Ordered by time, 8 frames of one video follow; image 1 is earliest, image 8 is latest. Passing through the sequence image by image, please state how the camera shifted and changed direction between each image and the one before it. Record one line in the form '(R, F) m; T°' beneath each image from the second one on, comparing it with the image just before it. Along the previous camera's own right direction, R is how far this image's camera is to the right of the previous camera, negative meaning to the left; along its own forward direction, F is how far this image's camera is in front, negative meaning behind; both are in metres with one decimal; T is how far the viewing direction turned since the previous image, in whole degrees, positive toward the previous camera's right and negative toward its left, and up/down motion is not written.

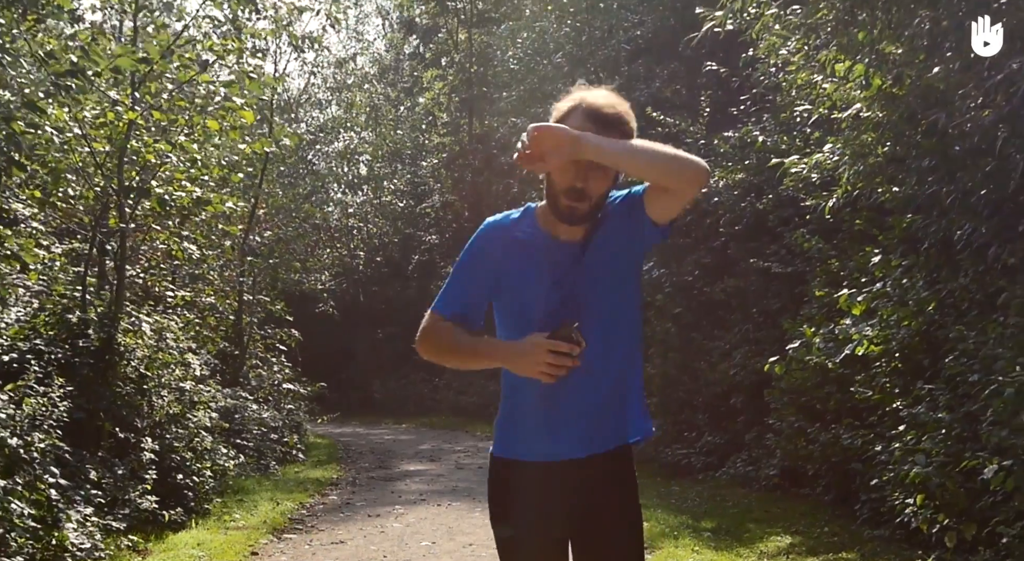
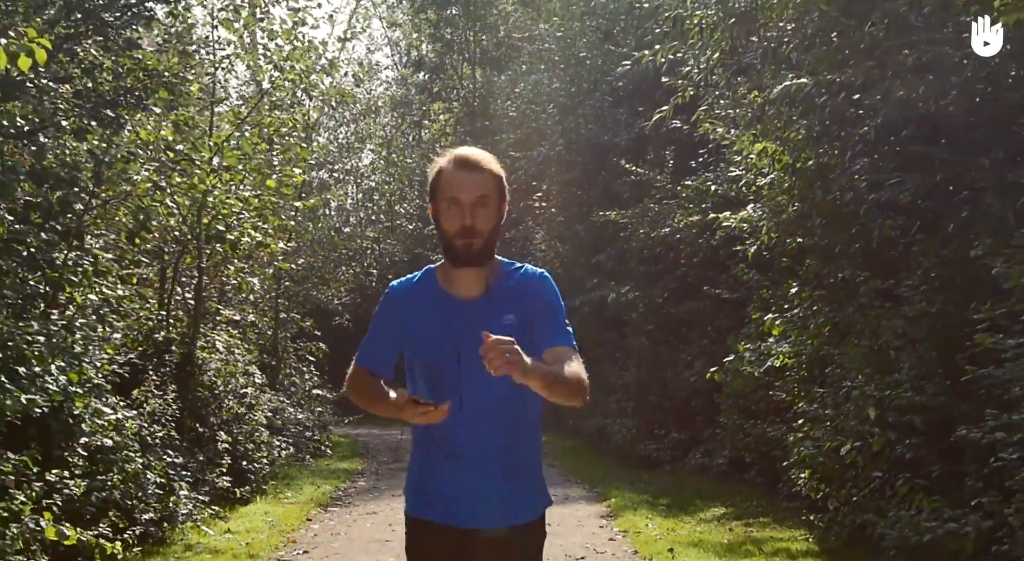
(+0.1, -2.5) m; 0°
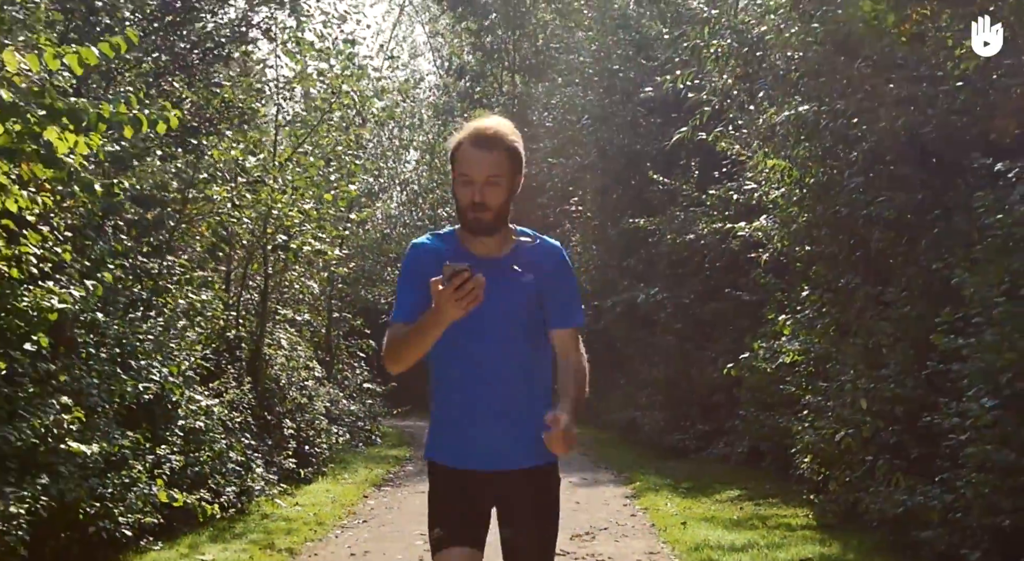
(+0.1, -1.3) m; -2°
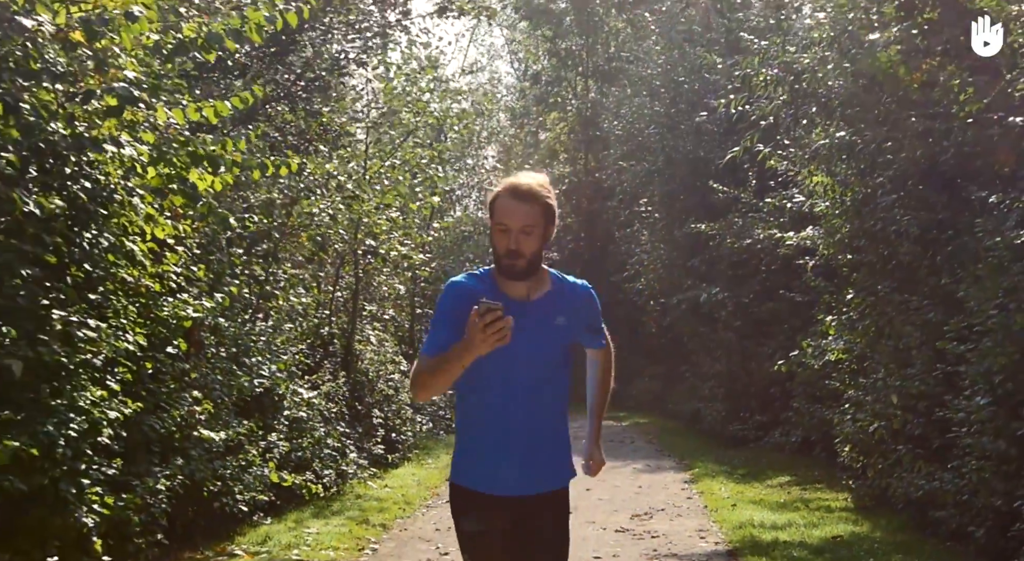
(+0.1, -1.3) m; -4°
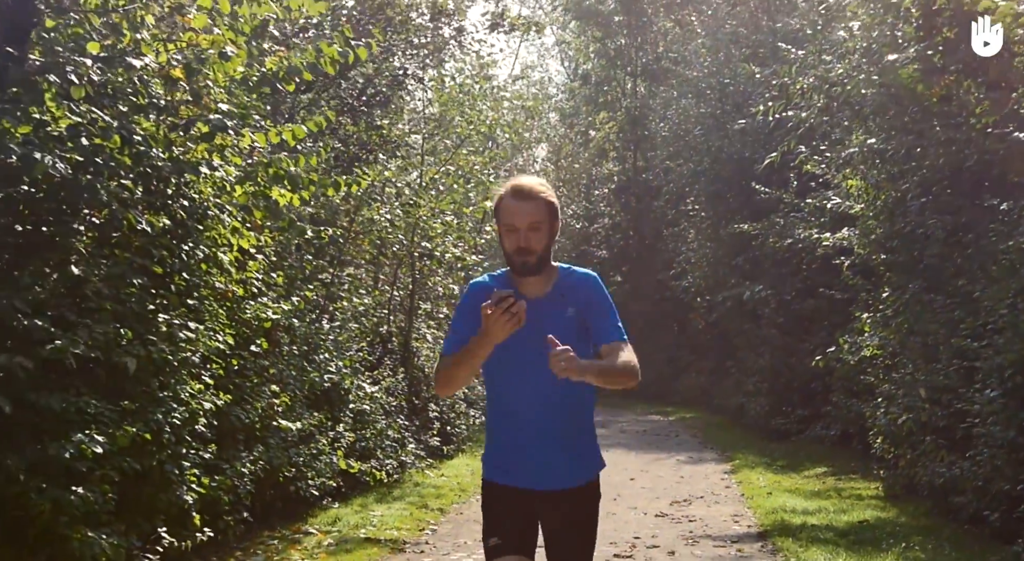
(0.0, -0.8) m; -3°
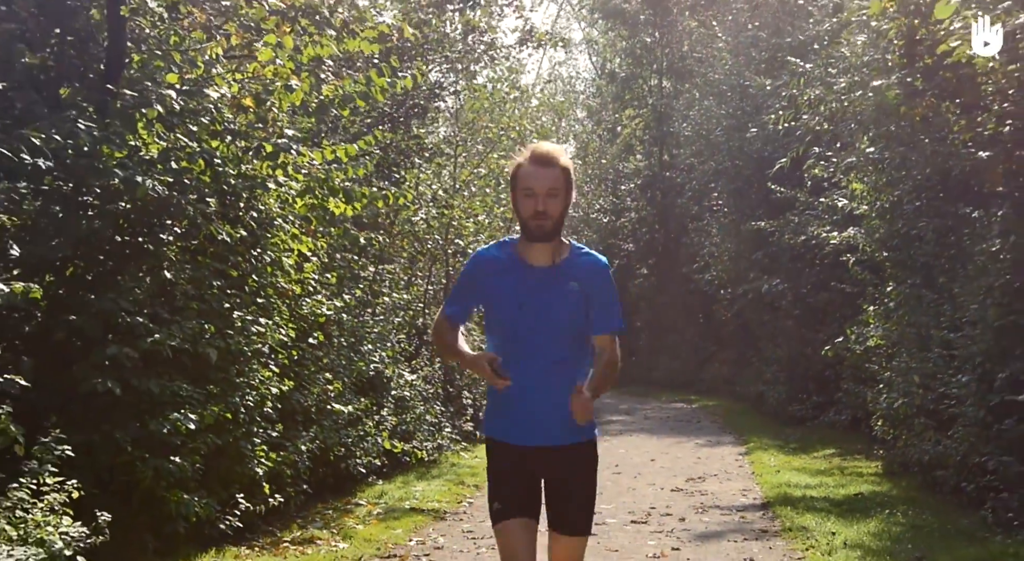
(+0.1, -1.2) m; -2°
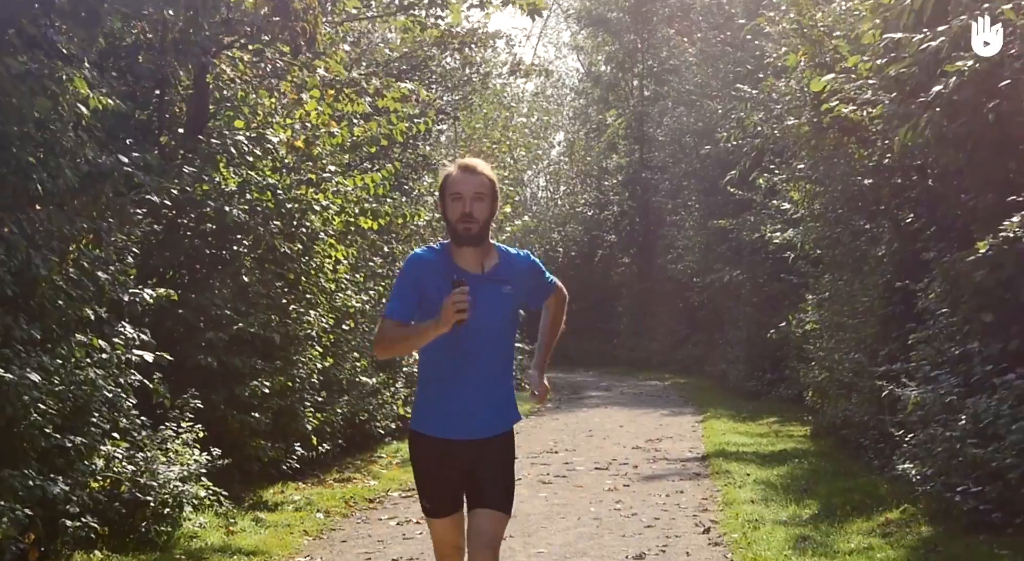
(0.0, -2.7) m; 0°
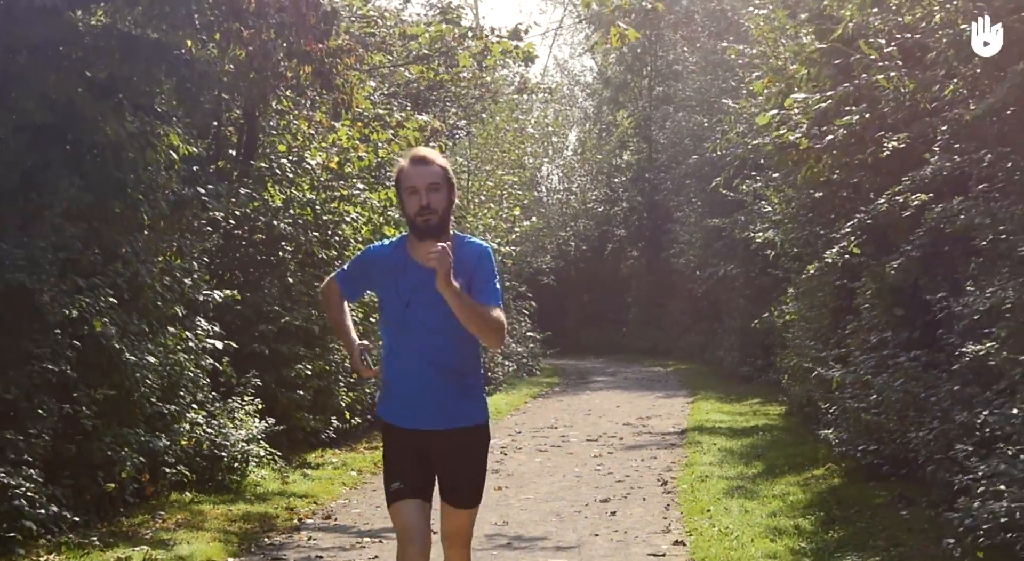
(+0.3, -2.1) m; -1°
